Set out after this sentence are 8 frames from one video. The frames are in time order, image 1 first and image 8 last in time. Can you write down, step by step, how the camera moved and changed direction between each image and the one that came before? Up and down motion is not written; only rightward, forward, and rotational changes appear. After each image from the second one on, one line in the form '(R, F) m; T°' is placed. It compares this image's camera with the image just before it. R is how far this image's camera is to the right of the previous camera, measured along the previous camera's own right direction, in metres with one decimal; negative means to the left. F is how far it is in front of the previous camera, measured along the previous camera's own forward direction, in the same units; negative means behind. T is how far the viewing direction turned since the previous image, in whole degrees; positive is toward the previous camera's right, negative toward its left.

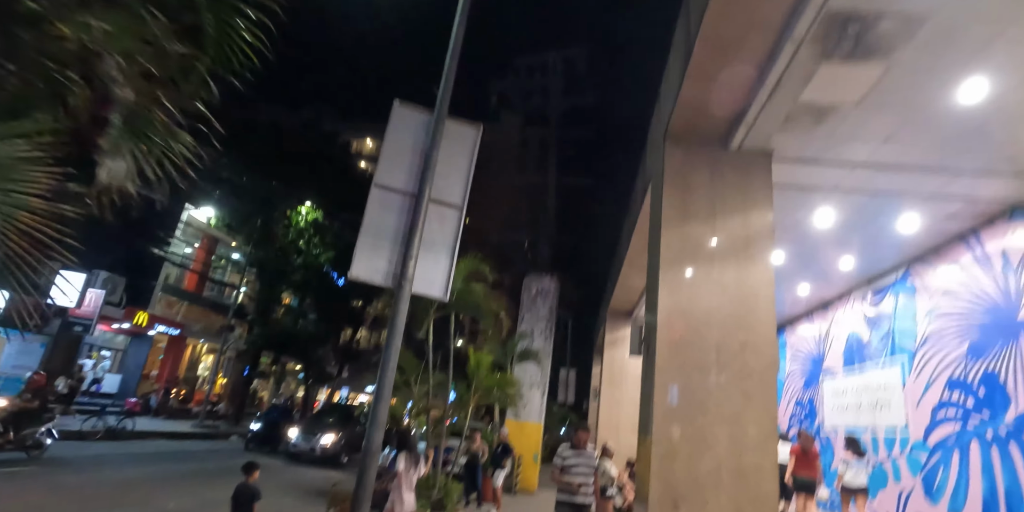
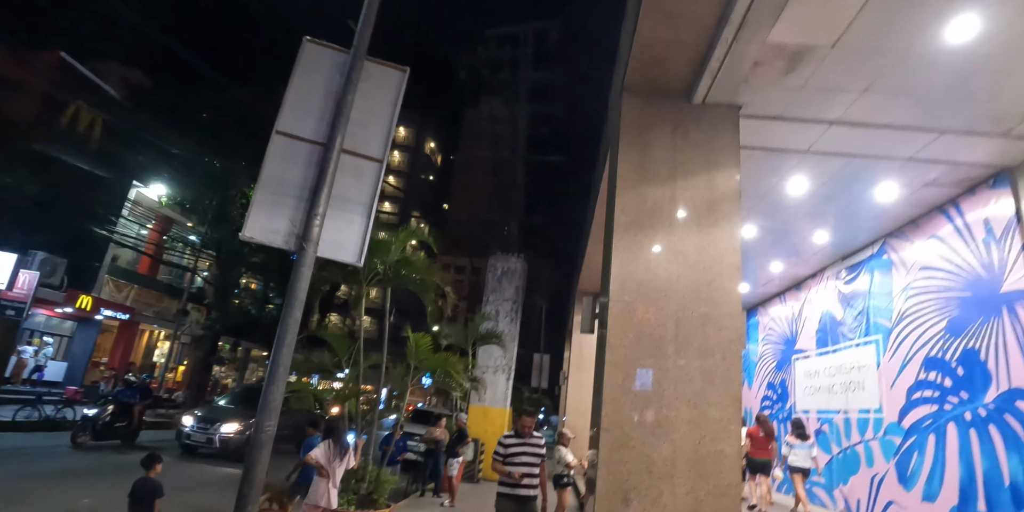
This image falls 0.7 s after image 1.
(+0.4, +0.5) m; +2°
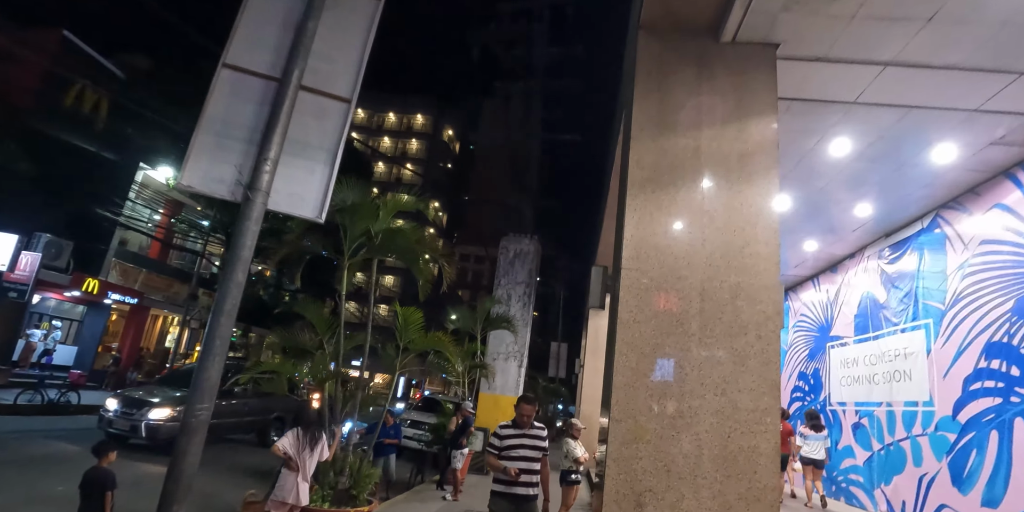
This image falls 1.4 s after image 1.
(+0.2, +0.6) m; -2°
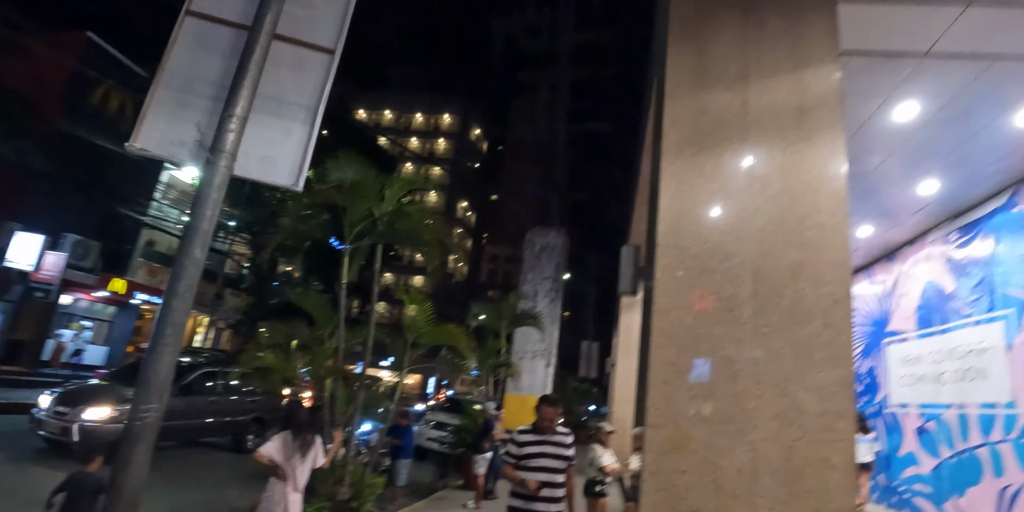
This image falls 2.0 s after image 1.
(+0.1, +0.5) m; -3°
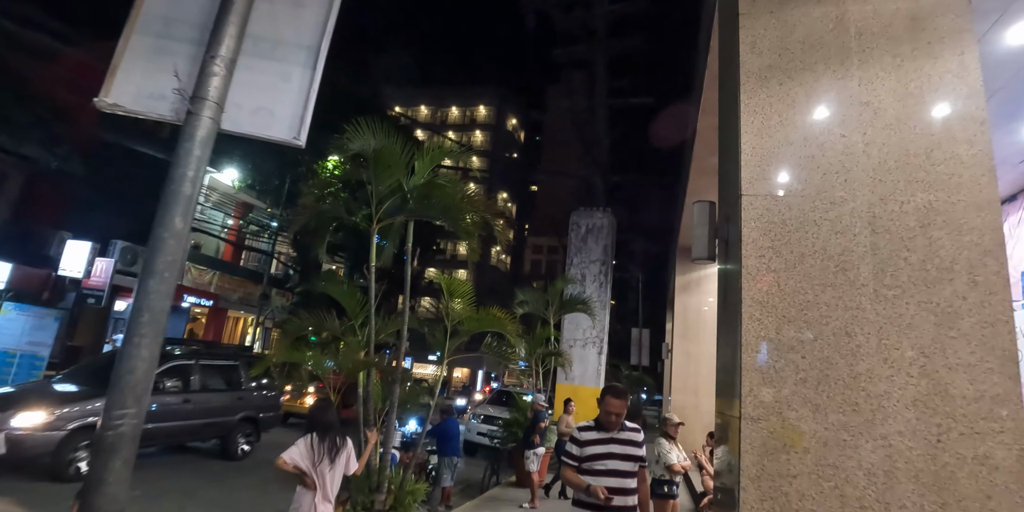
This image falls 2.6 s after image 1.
(-0.1, +0.5) m; -5°
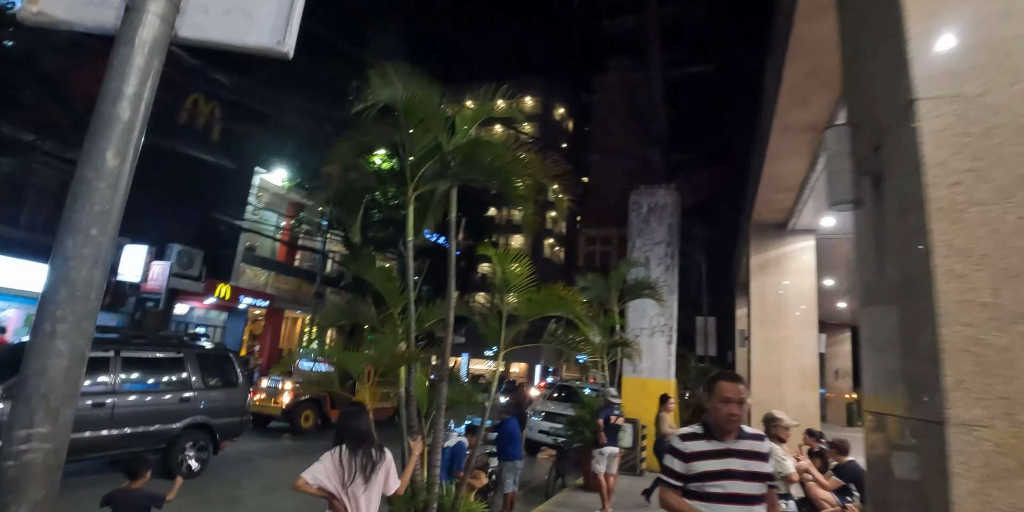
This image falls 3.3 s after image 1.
(-0.1, +0.6) m; -6°
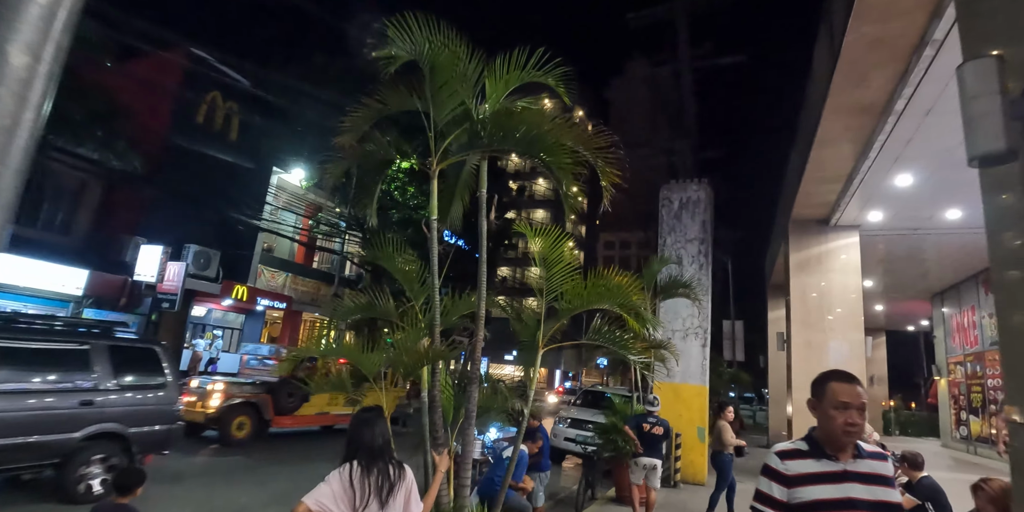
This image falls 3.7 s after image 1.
(-0.1, +0.4) m; -2°
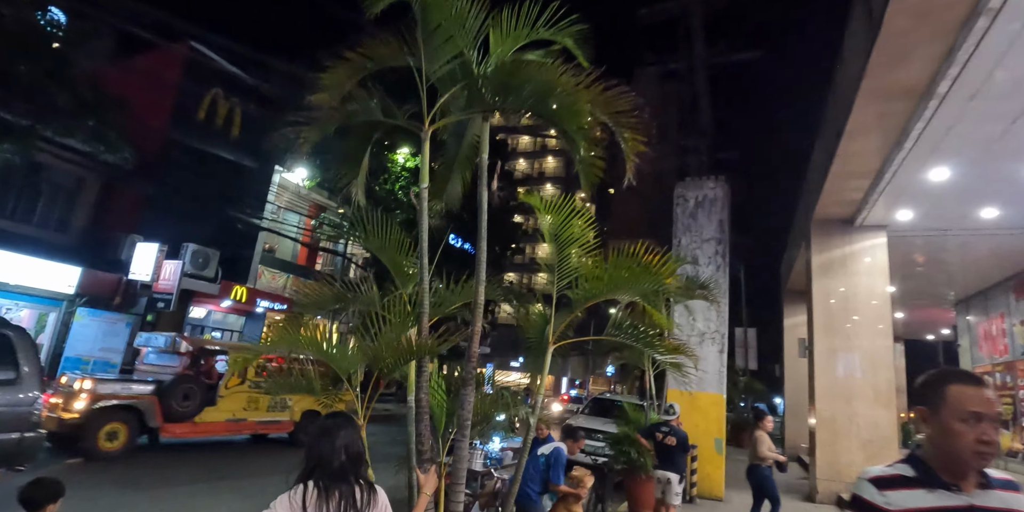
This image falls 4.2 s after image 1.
(0.0, +0.4) m; -1°
